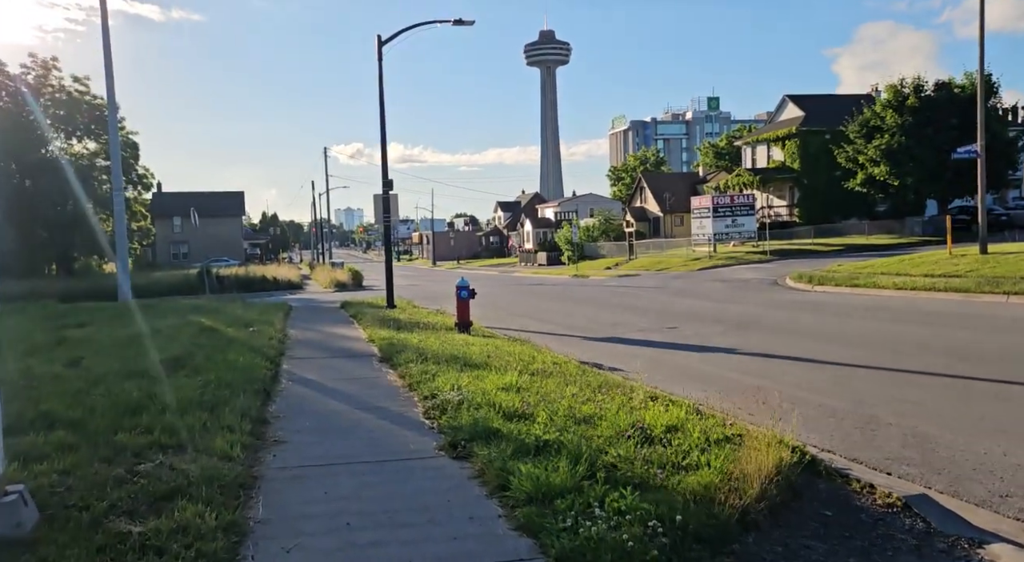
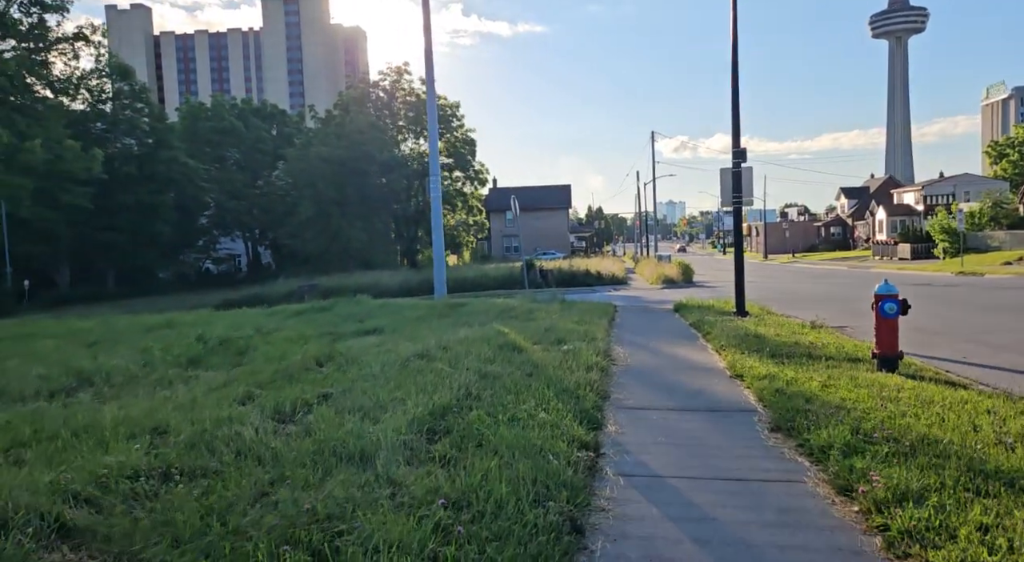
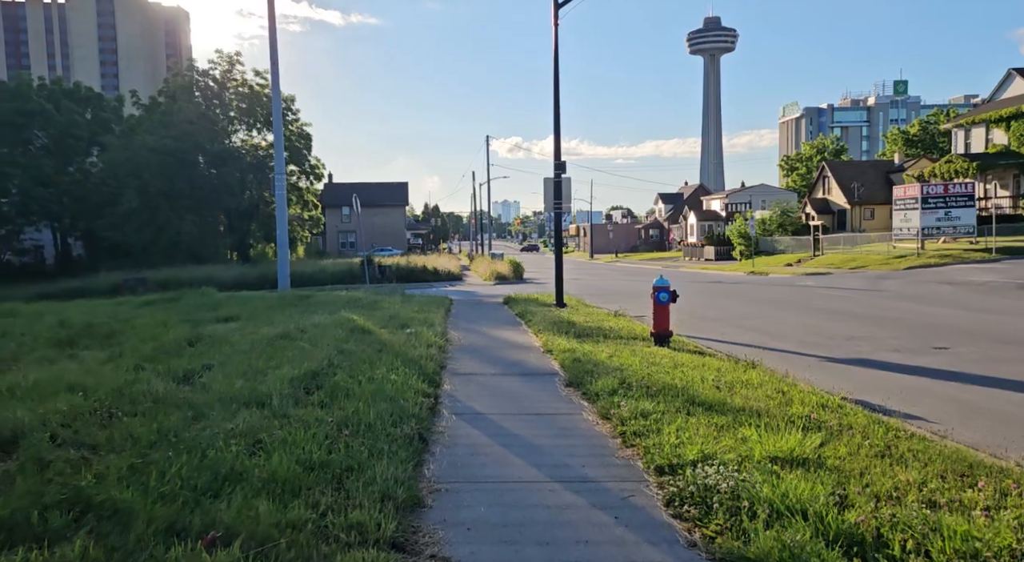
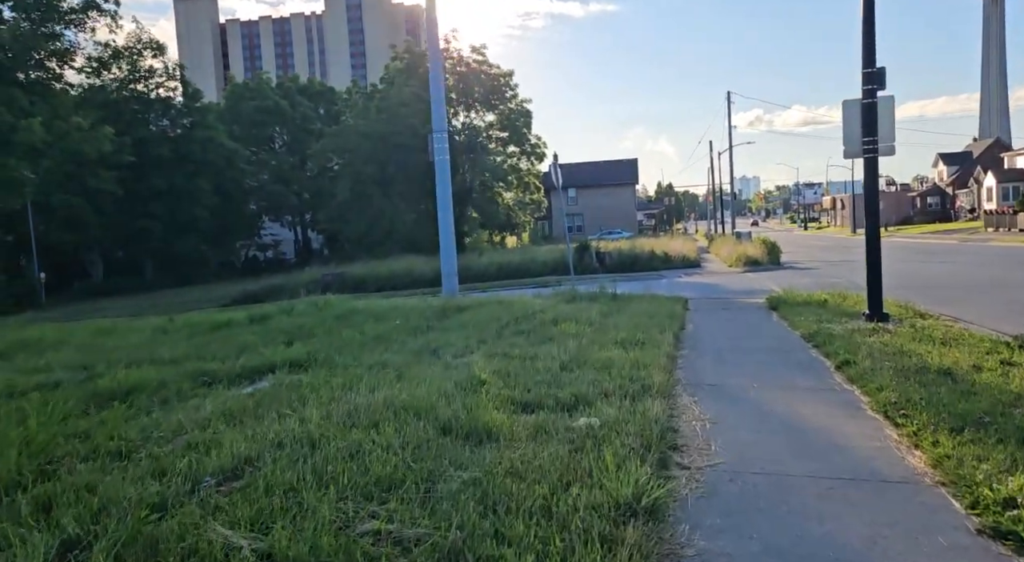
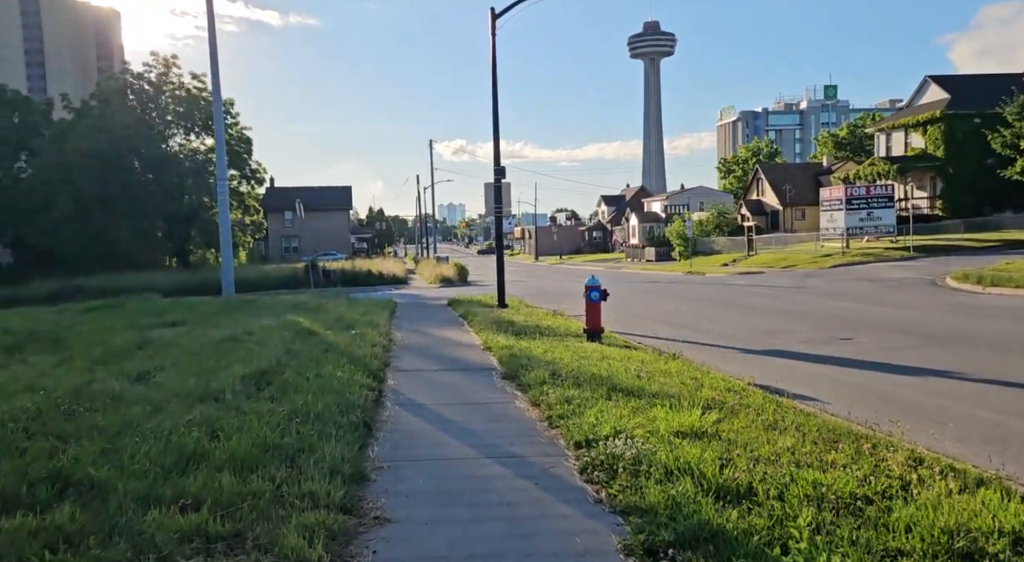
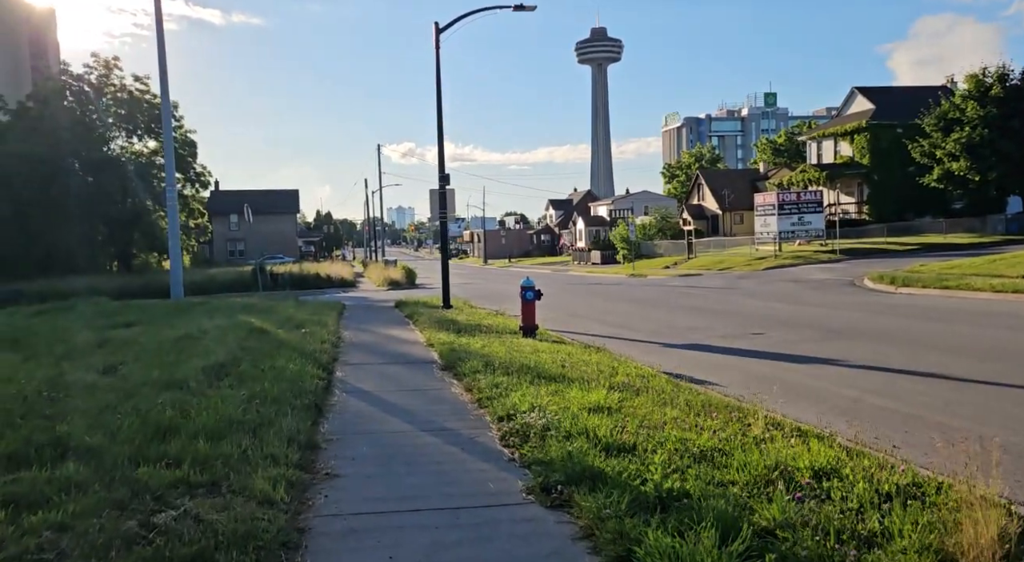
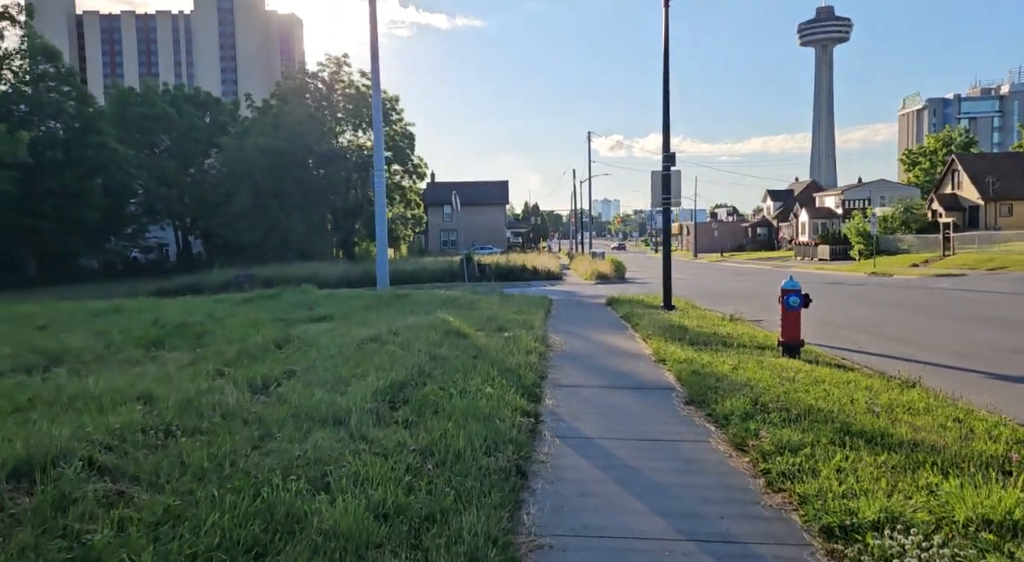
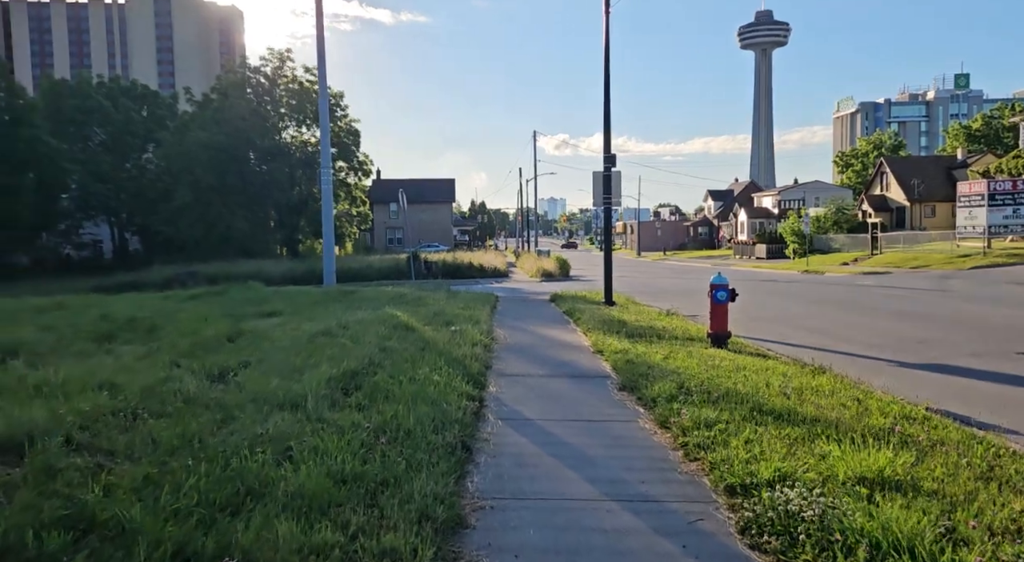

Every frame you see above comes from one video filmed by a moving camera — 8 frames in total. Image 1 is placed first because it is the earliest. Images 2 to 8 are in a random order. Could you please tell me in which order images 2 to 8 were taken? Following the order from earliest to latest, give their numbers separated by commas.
6, 5, 3, 8, 7, 2, 4
